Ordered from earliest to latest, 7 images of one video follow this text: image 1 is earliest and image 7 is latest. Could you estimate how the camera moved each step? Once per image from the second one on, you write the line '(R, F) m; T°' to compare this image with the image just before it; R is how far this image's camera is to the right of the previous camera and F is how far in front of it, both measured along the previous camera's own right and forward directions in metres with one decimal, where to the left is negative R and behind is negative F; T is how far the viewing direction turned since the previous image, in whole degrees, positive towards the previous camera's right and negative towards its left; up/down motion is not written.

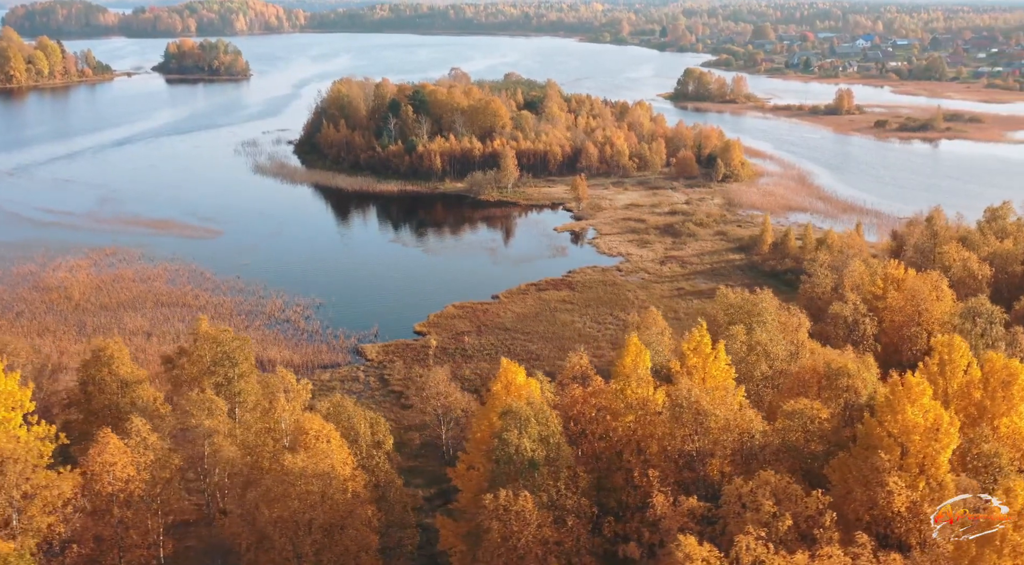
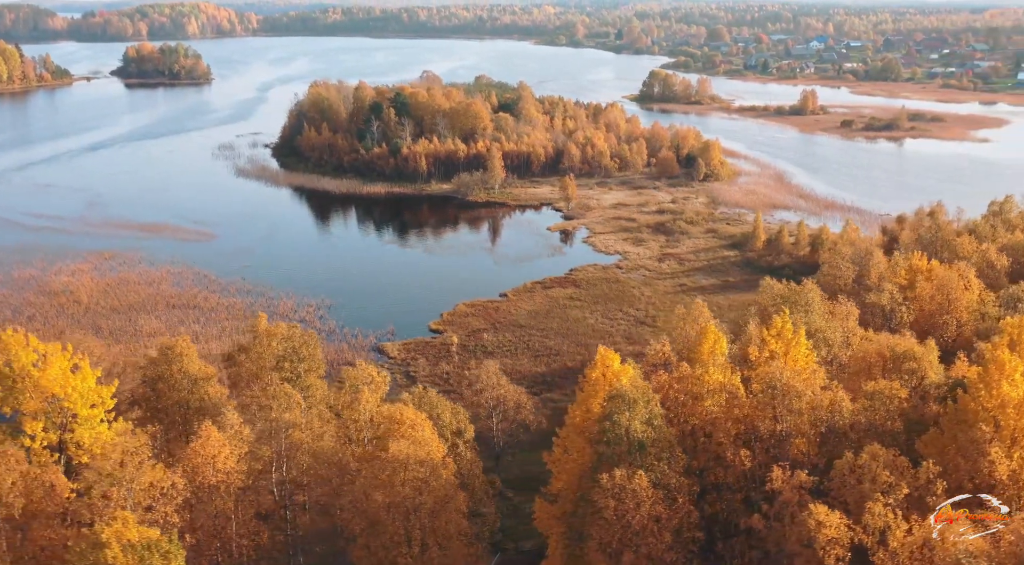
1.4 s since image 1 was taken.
(-2.1, -0.4) m; +2°
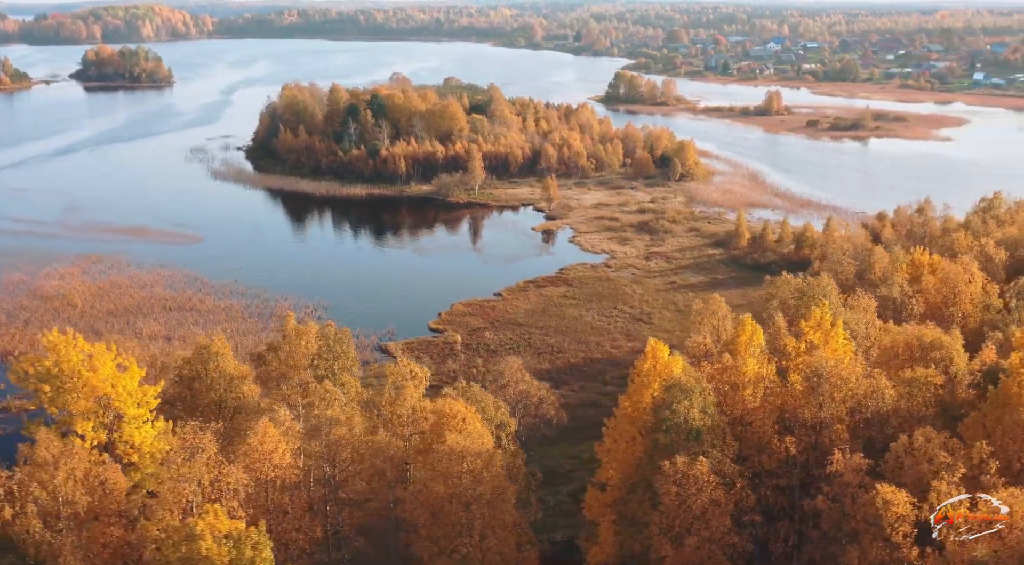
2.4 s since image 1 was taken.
(-1.5, -0.3) m; +2°
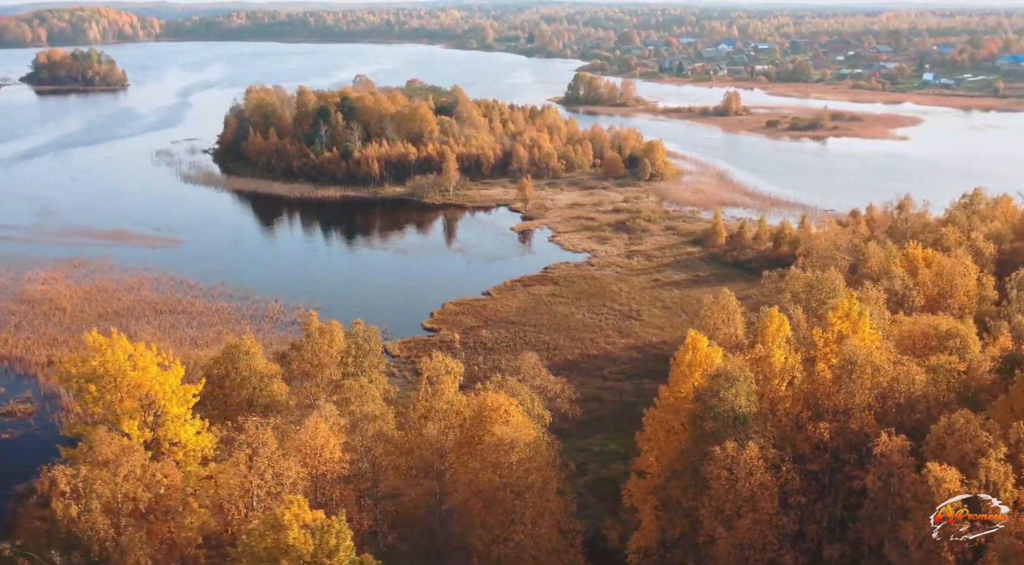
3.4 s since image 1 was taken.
(-1.5, -0.4) m; +3°
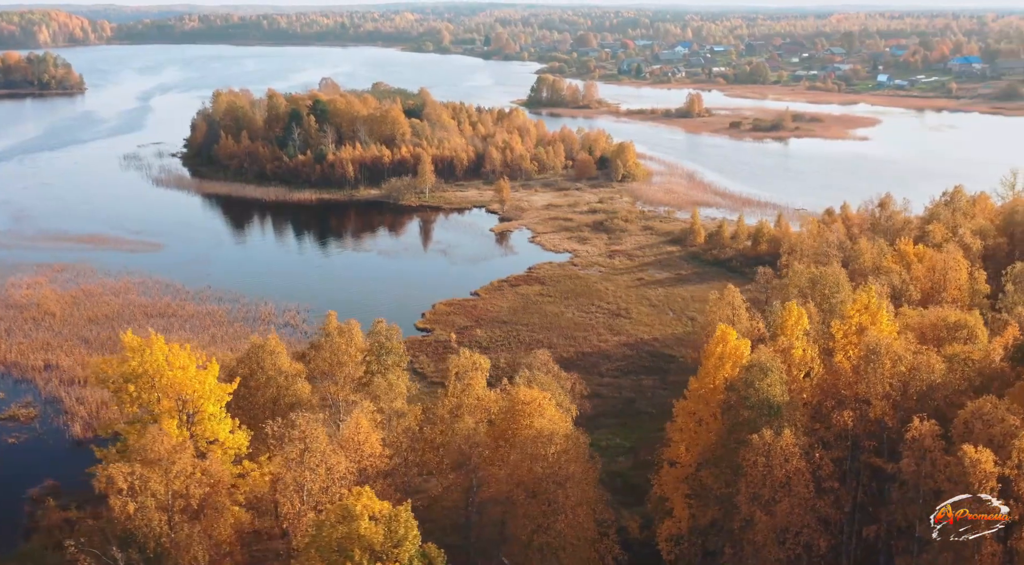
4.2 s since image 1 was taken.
(-1.3, -0.4) m; +2°
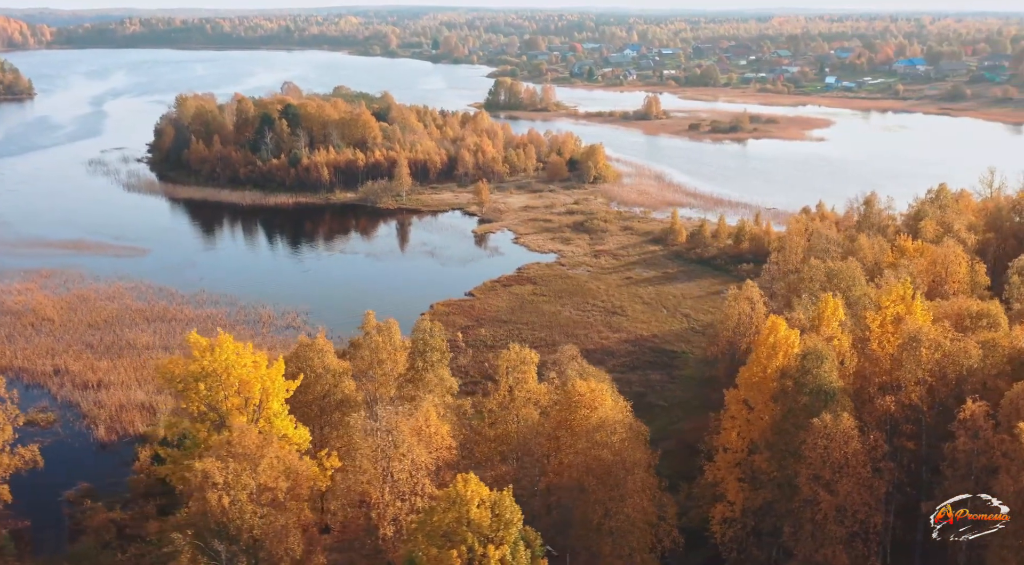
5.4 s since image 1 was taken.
(-1.9, -0.5) m; +3°
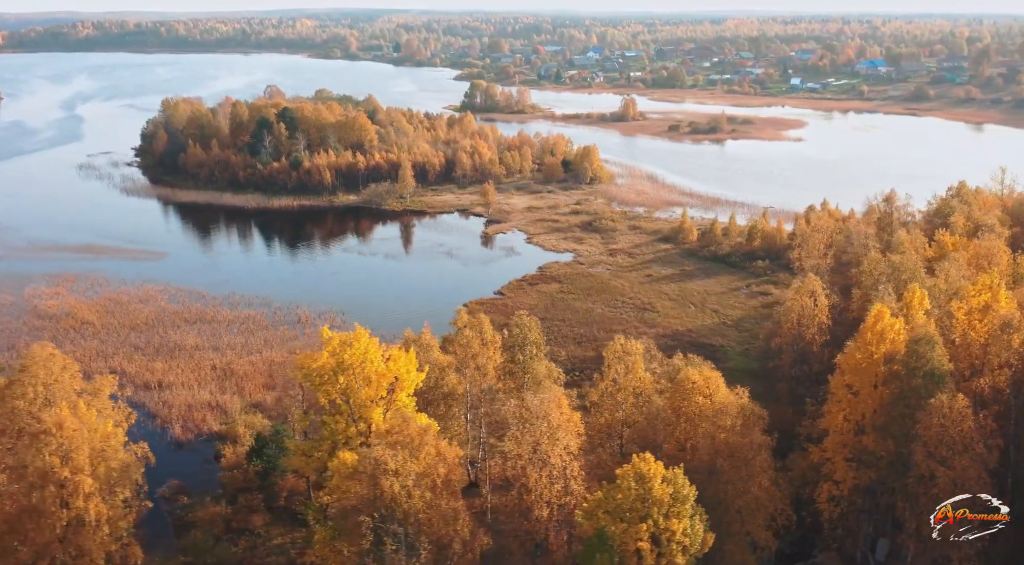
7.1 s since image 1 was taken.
(-2.9, -0.7) m; +2°
